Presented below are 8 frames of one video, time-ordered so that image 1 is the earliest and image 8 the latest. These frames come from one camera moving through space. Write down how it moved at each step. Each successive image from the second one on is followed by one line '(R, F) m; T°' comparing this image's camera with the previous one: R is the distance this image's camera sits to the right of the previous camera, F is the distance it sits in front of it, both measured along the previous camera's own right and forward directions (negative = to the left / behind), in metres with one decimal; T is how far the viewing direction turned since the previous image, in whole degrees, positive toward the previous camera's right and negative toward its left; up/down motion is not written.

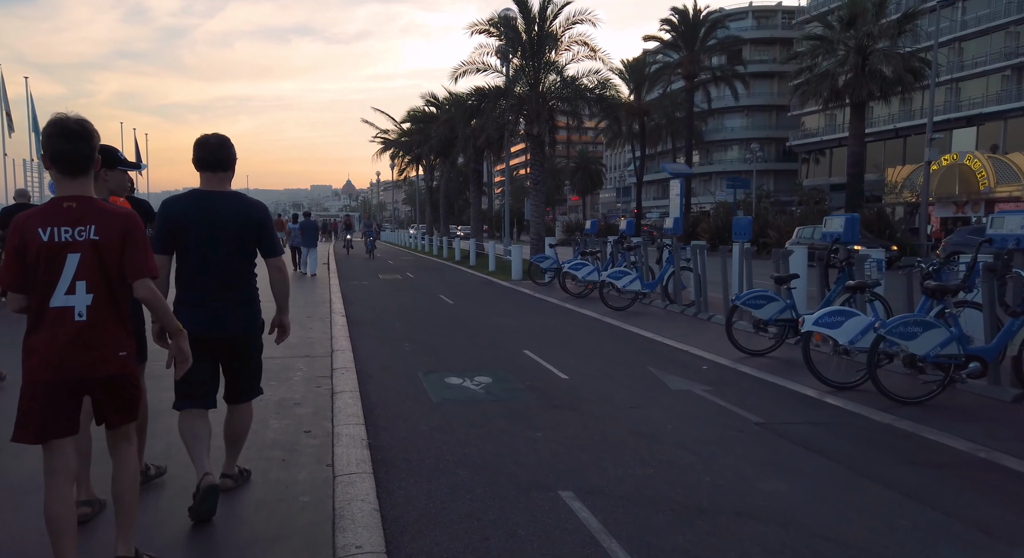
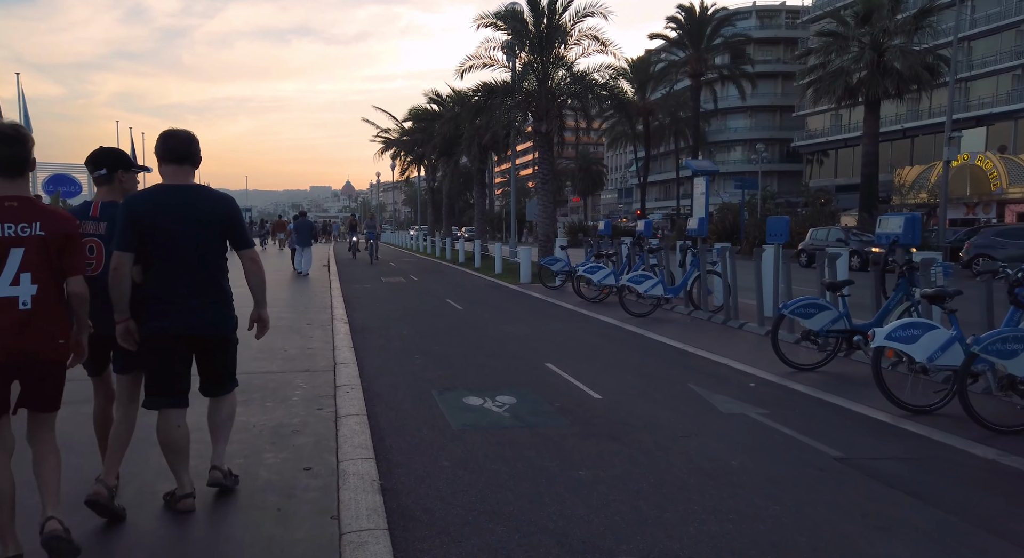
(-0.3, +0.9) m; 0°
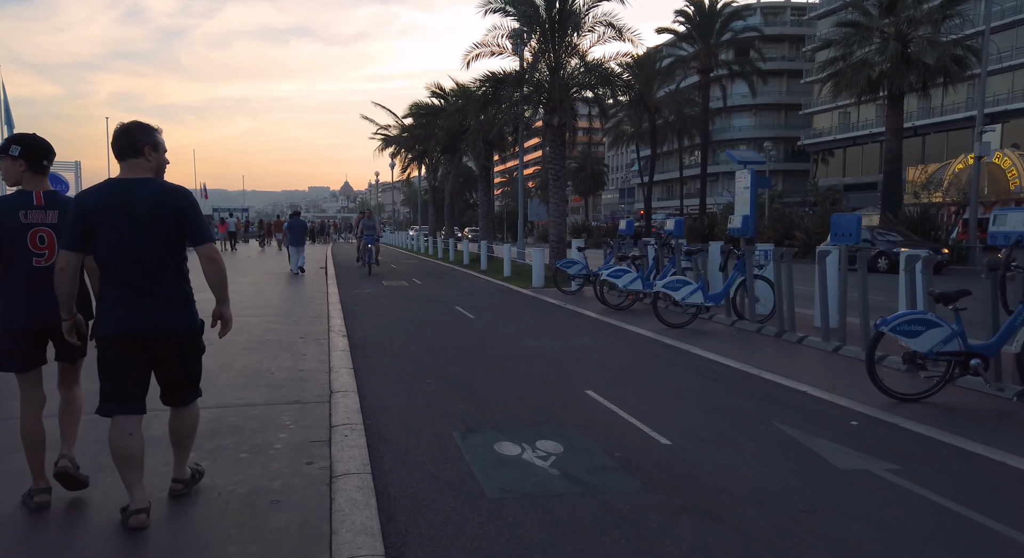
(-0.3, +1.5) m; 0°
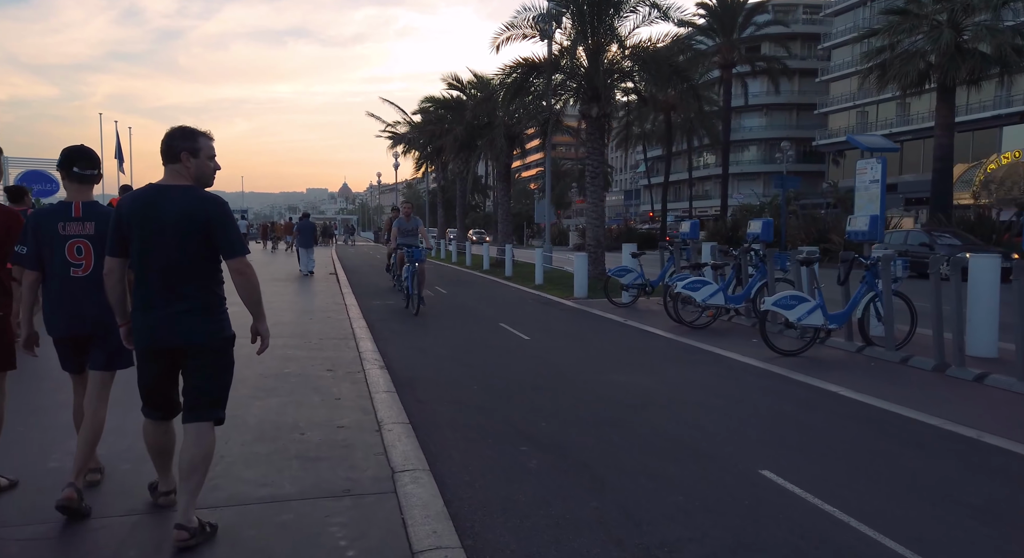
(-1.0, +2.1) m; 0°
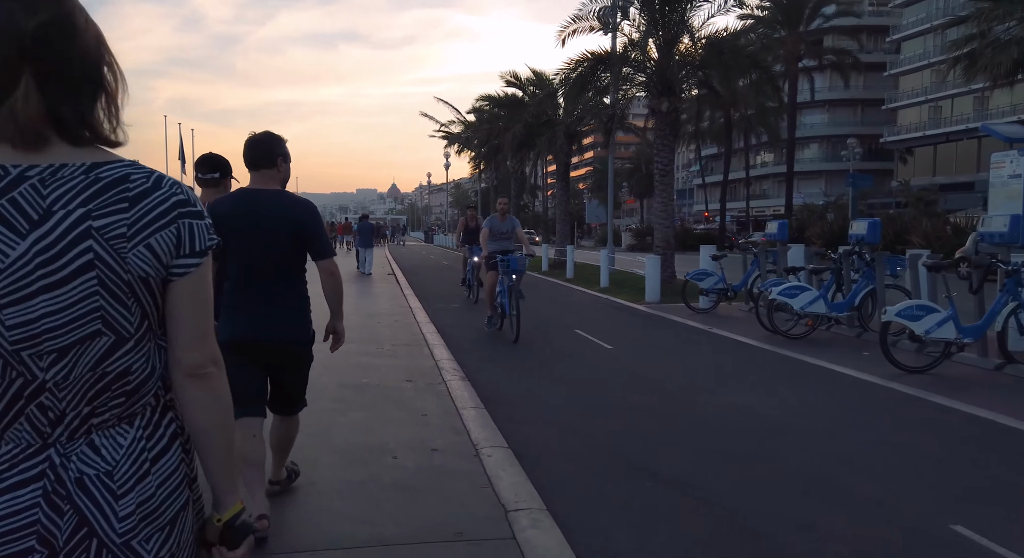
(-0.5, +0.7) m; -4°
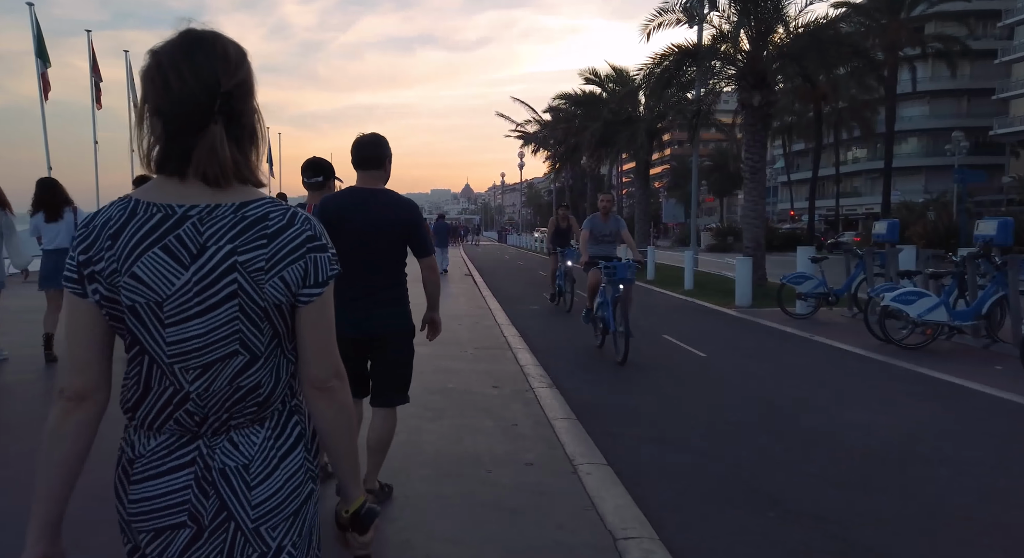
(-0.2, +0.4) m; -6°
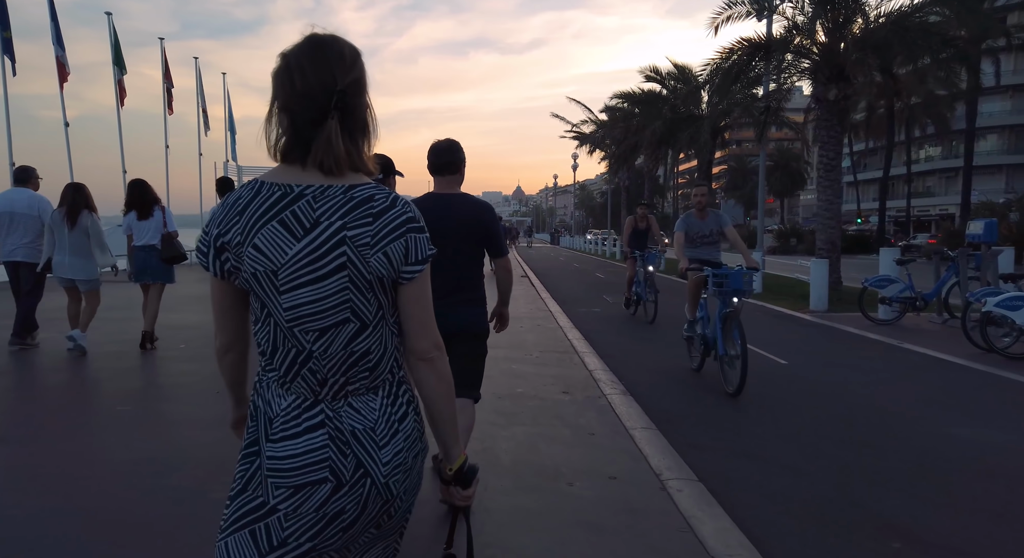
(-0.2, +0.3) m; -4°
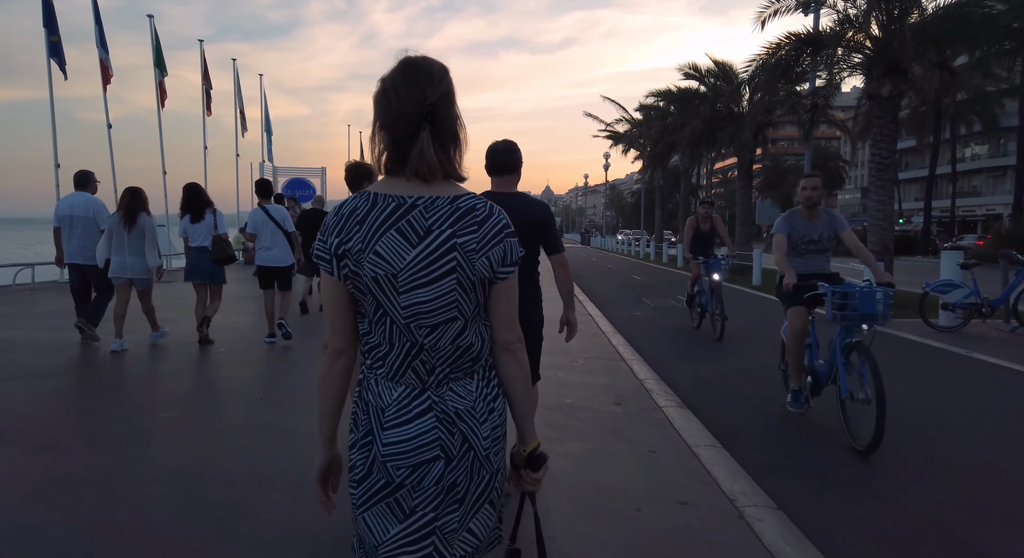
(-0.2, +0.3) m; -2°
